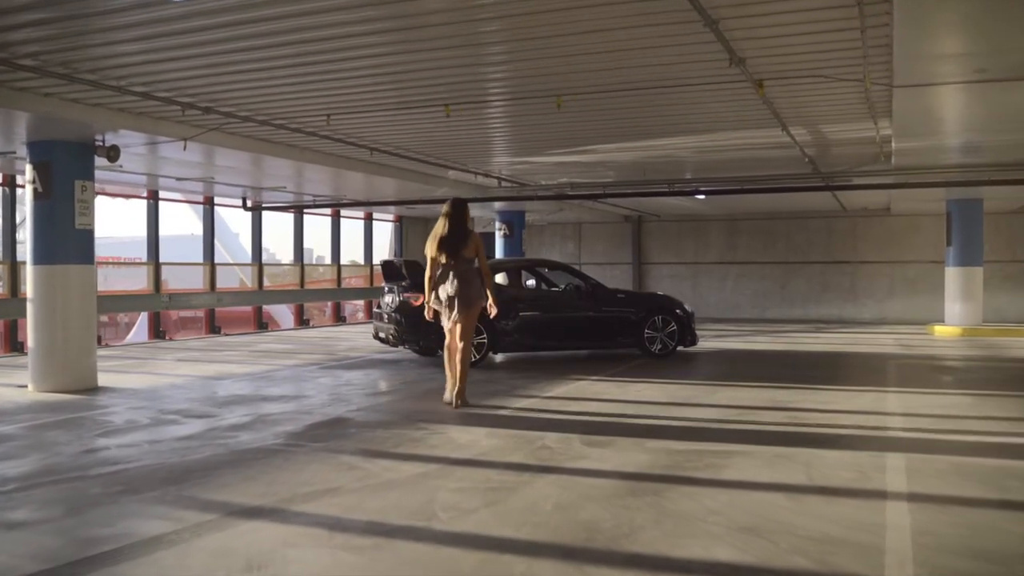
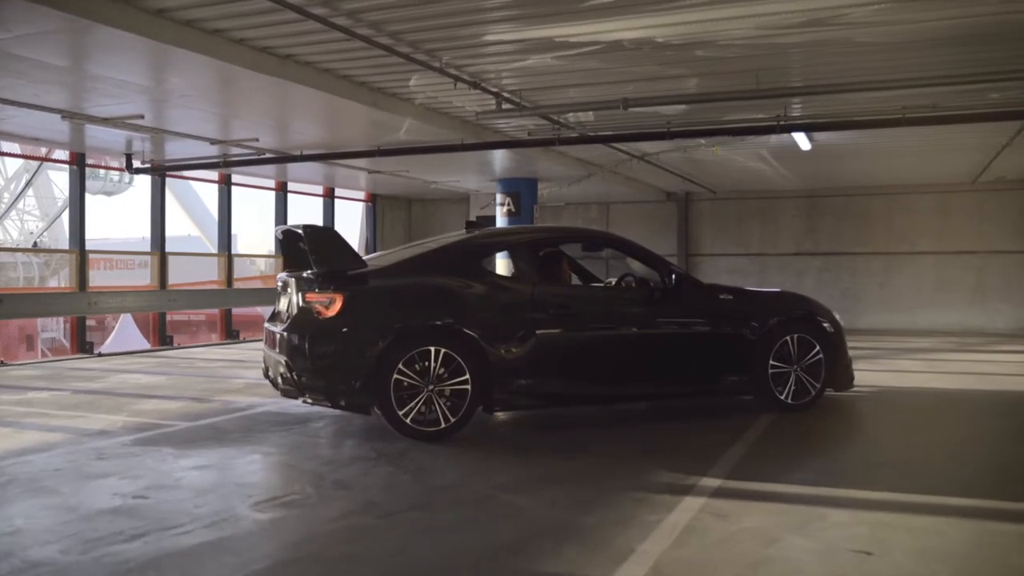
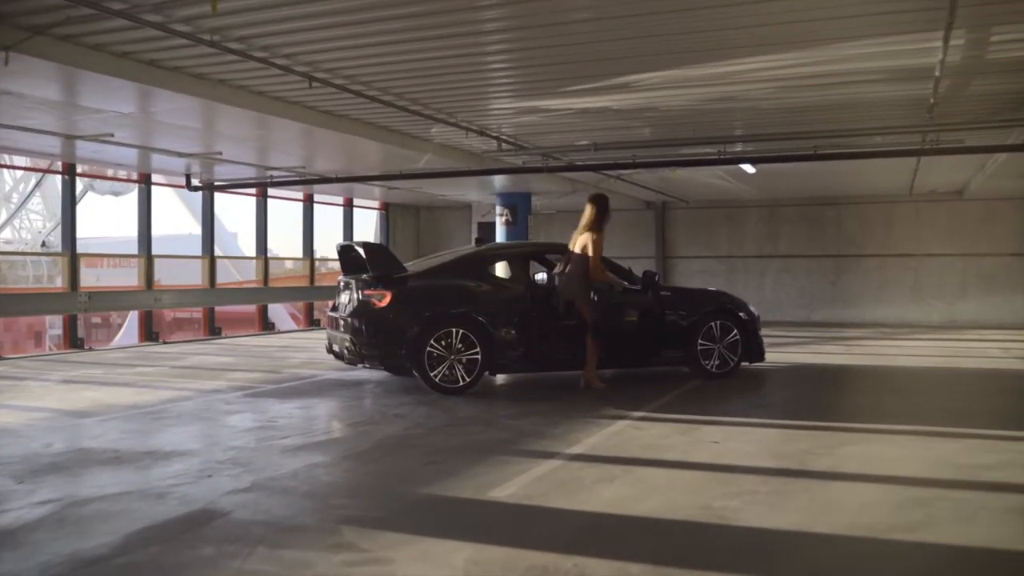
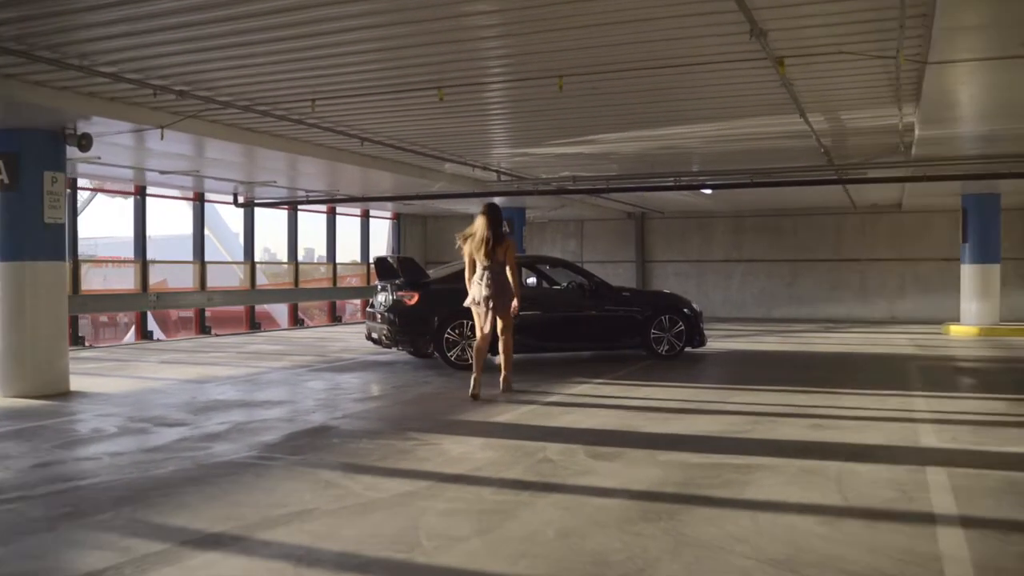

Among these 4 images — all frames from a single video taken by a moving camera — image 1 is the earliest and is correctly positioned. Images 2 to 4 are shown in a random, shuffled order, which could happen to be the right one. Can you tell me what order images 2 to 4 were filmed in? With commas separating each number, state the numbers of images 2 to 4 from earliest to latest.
4, 3, 2
